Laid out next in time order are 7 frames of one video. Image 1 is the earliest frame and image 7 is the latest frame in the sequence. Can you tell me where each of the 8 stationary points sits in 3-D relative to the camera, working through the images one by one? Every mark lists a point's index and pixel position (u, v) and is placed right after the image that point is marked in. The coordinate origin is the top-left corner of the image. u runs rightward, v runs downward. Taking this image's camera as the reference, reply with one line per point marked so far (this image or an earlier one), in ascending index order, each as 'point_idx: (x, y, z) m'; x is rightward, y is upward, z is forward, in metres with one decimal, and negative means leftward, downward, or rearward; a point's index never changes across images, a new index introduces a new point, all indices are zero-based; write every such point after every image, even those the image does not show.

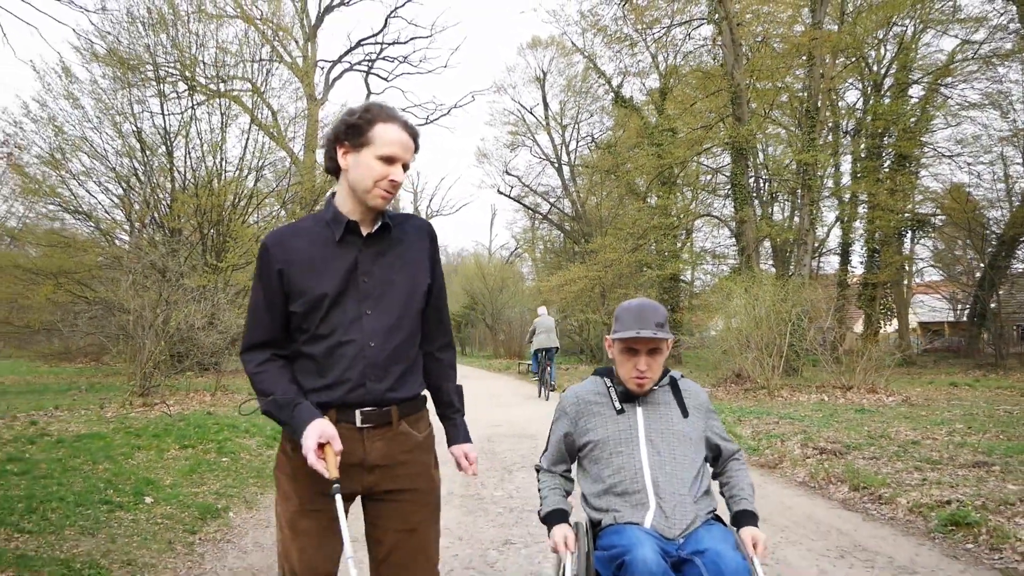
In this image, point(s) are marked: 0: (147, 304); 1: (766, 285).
0: (-5.5, -0.2, +11.1) m
1: (+4.3, 0.0, +12.3) m
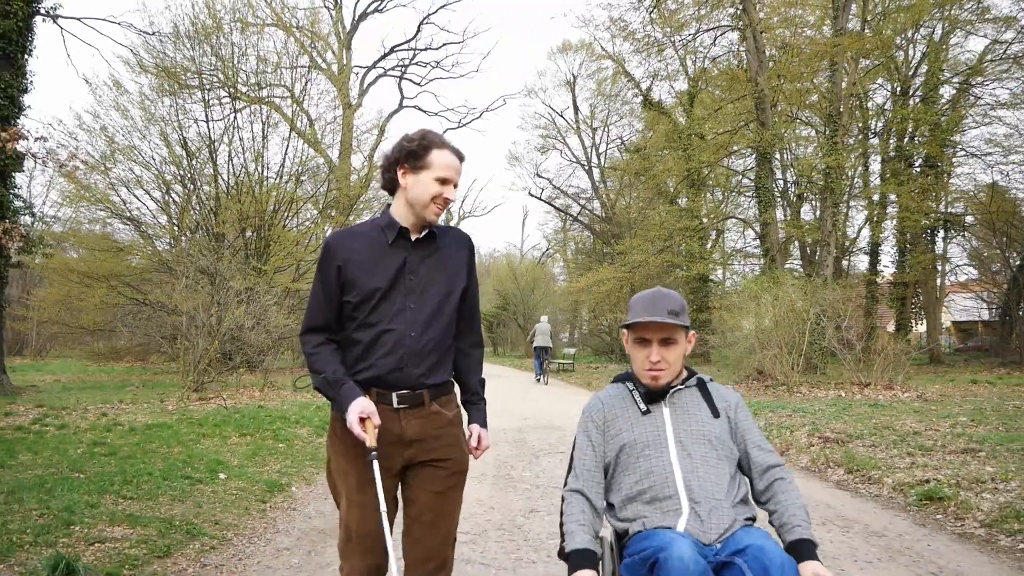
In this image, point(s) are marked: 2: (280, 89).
0: (-5.1, -0.3, +11.9) m
1: (+4.8, 0.0, +12.7) m
2: (-4.8, +4.2, +14.6) m
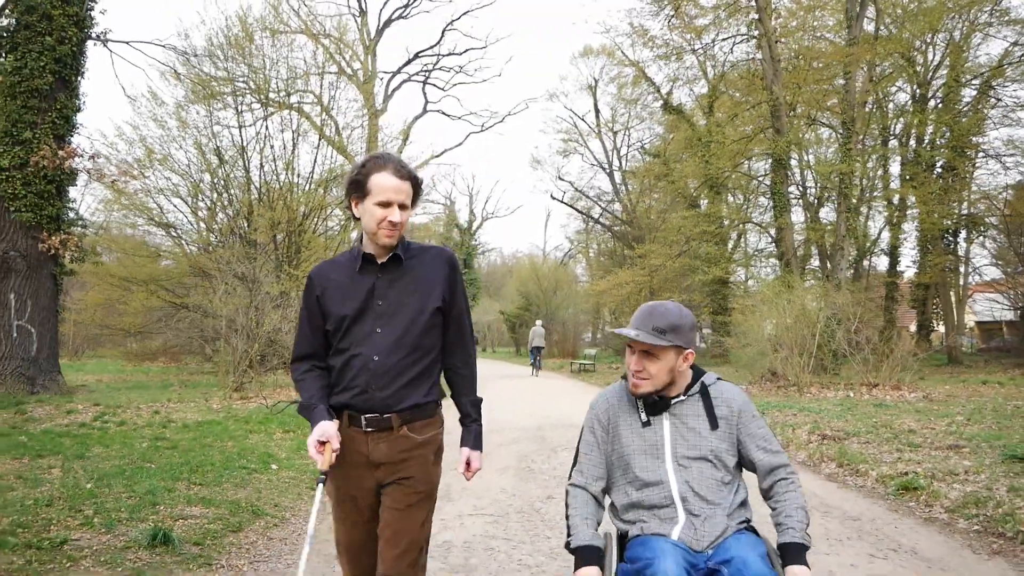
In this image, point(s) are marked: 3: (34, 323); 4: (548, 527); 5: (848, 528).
0: (-4.7, -0.4, +12.7) m
1: (+5.2, 0.0, +13.2) m
2: (-4.3, +4.1, +15.3) m
3: (-7.3, -0.5, +11.2) m
4: (+0.2, -1.4, +4.4) m
5: (+1.9, -1.3, +4.1) m
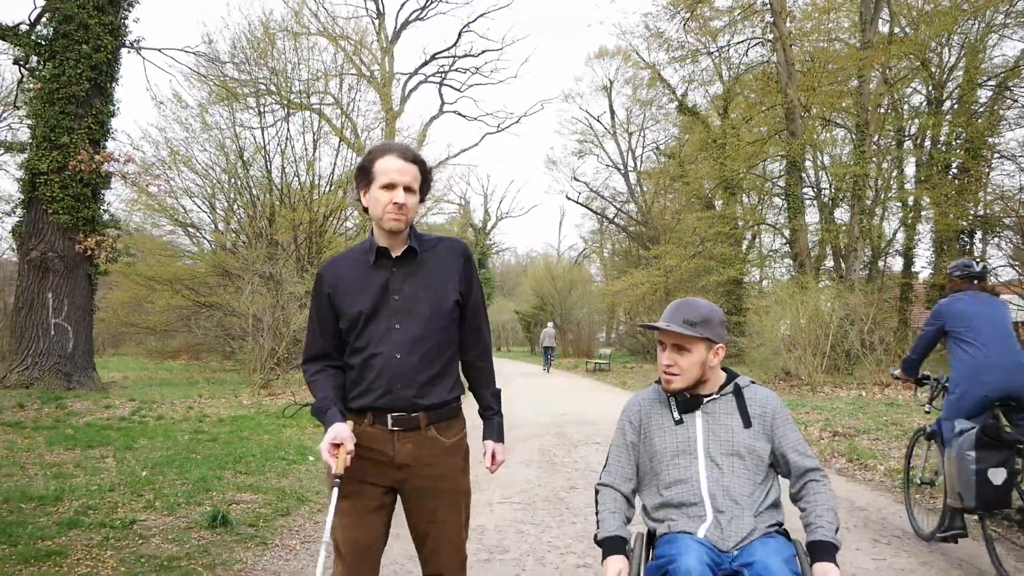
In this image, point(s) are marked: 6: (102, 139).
0: (-4.4, -0.4, +13.1) m
1: (+5.5, -0.1, +13.4) m
2: (-3.9, +4.1, +15.7) m
3: (-7.0, -0.5, +11.7) m
4: (+0.4, -1.4, +4.7) m
5: (+2.0, -1.4, +4.4) m
6: (-6.7, +2.4, +11.9) m
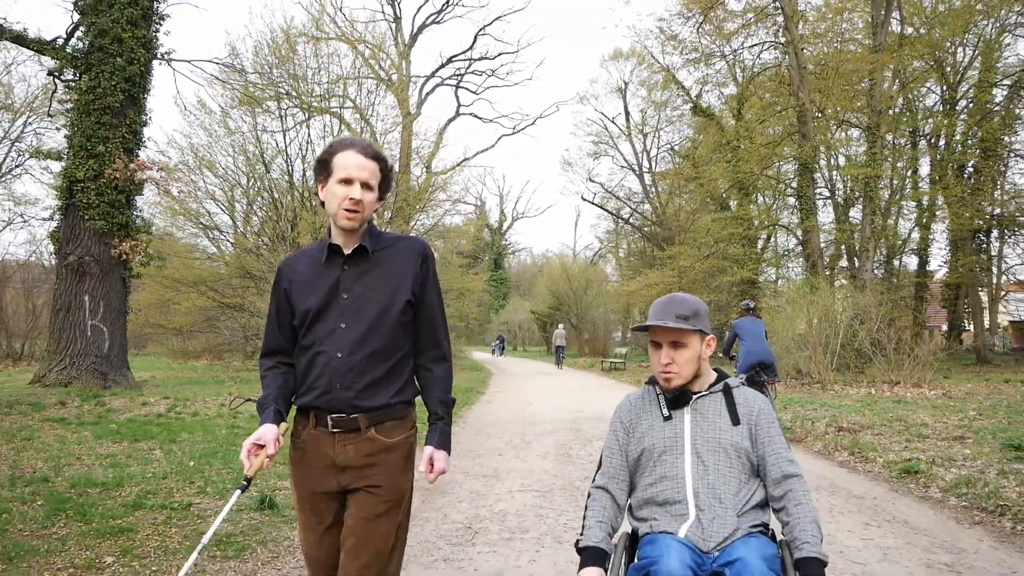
0: (-4.1, -0.4, +13.5) m
1: (+5.8, -0.1, +13.6) m
2: (-3.6, +4.0, +16.1) m
3: (-6.7, -0.6, +12.2) m
4: (+0.5, -1.5, +5.0) m
5: (+2.2, -1.4, +4.7) m
6: (-6.4, +2.4, +12.4) m
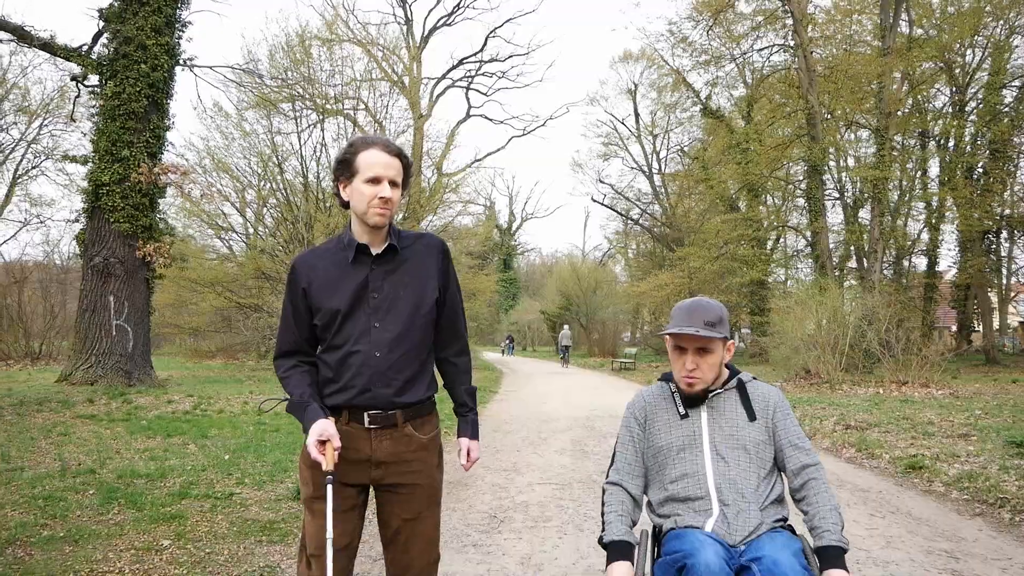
0: (-3.8, -0.4, +13.8) m
1: (+6.0, -0.1, +13.8) m
2: (-3.3, +4.0, +16.4) m
3: (-6.5, -0.6, +12.5) m
4: (+0.7, -1.5, +5.3) m
5: (+2.3, -1.4, +4.9) m
6: (-6.1, +2.4, +12.8) m
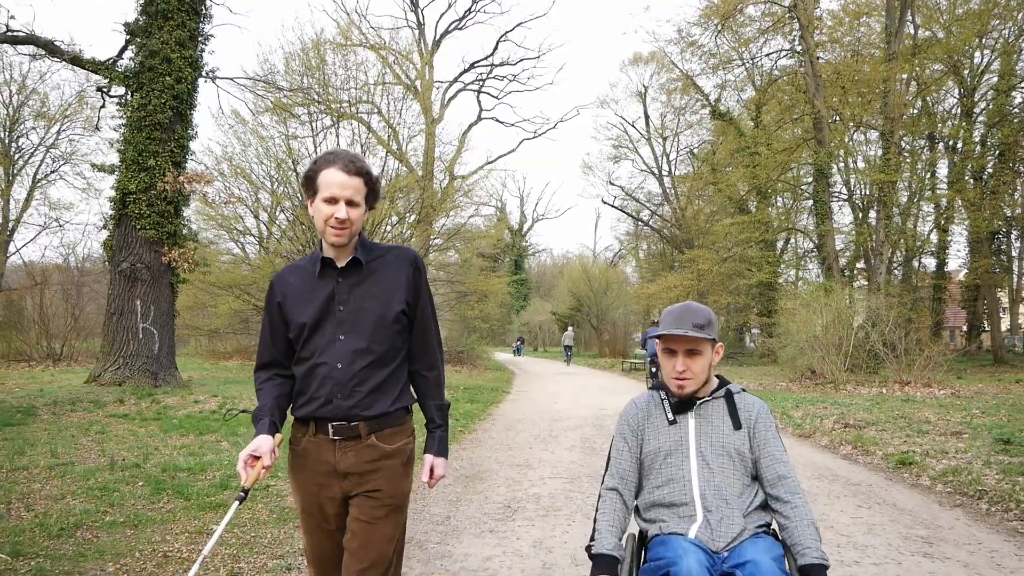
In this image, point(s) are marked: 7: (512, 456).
0: (-3.6, -0.5, +14.3) m
1: (+6.3, -0.1, +14.1) m
2: (-3.1, +4.0, +16.8) m
3: (-6.3, -0.7, +13.0) m
4: (+0.8, -1.5, +5.6) m
5: (+2.4, -1.4, +5.3) m
6: (-5.9, +2.3, +13.2) m
7: (0.0, -1.6, +7.2) m
